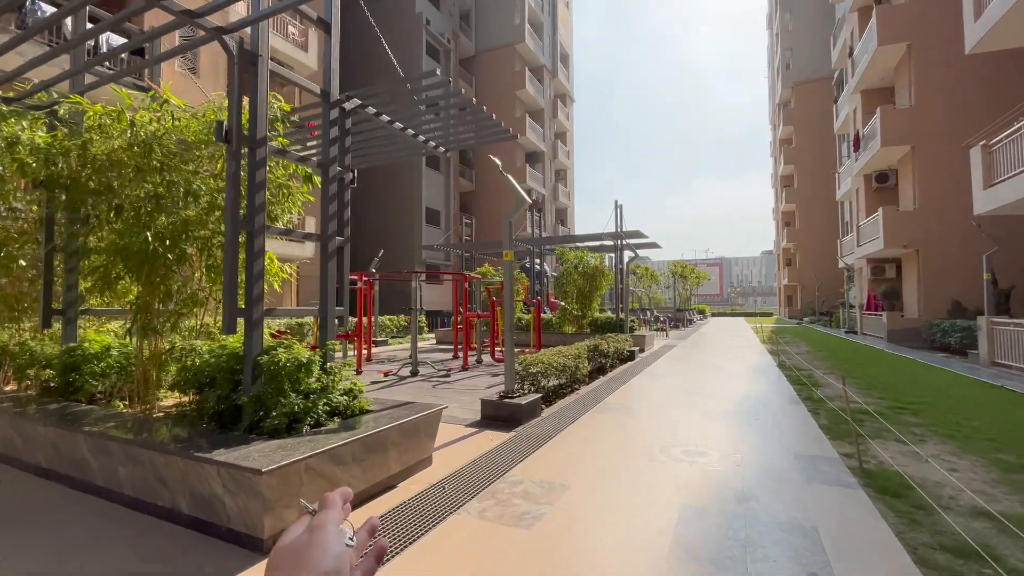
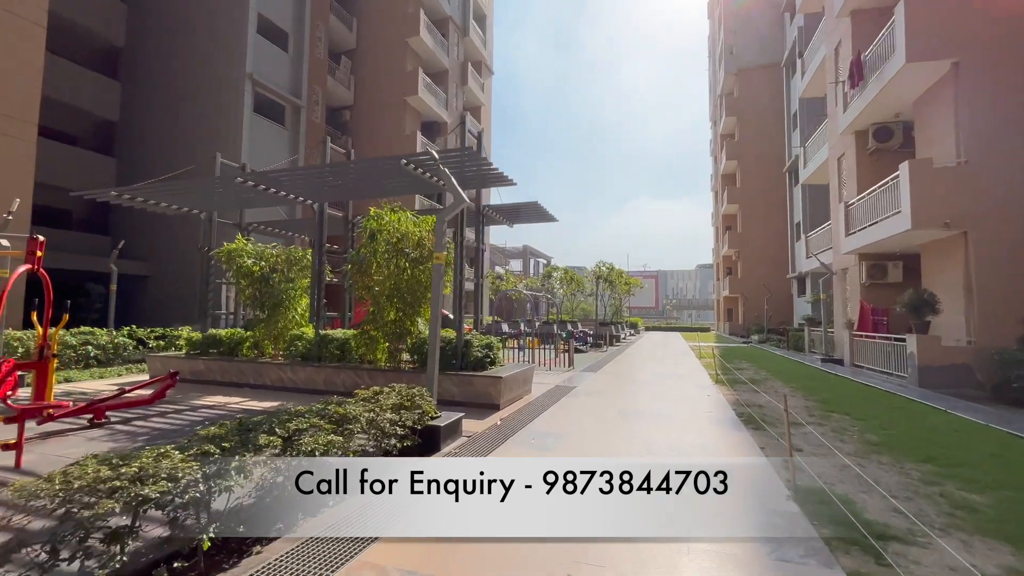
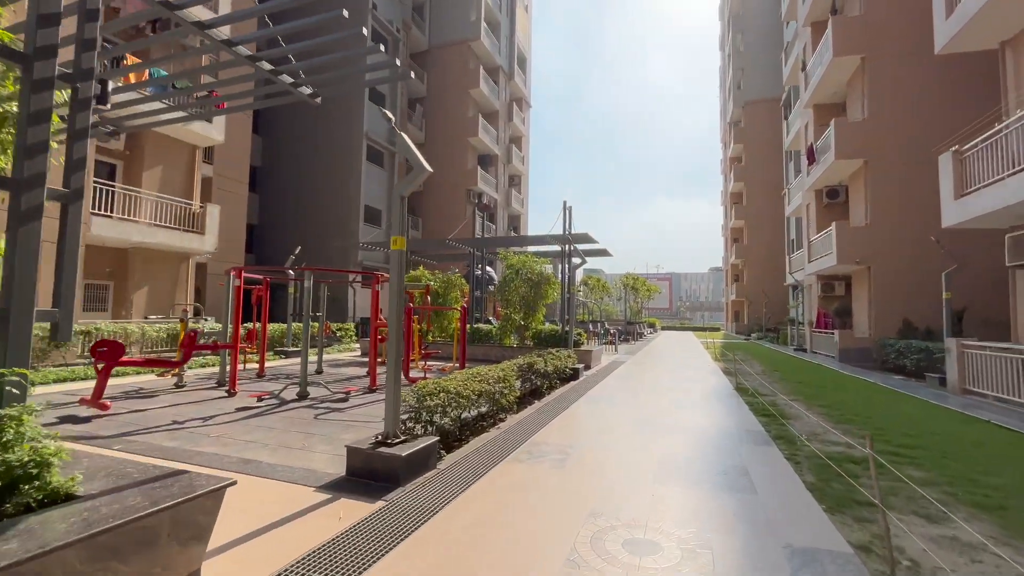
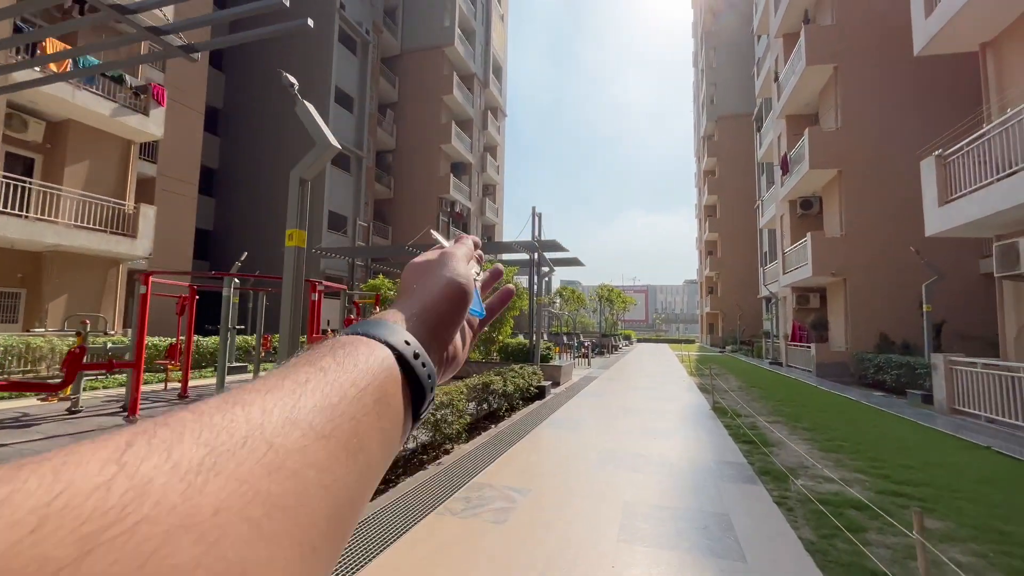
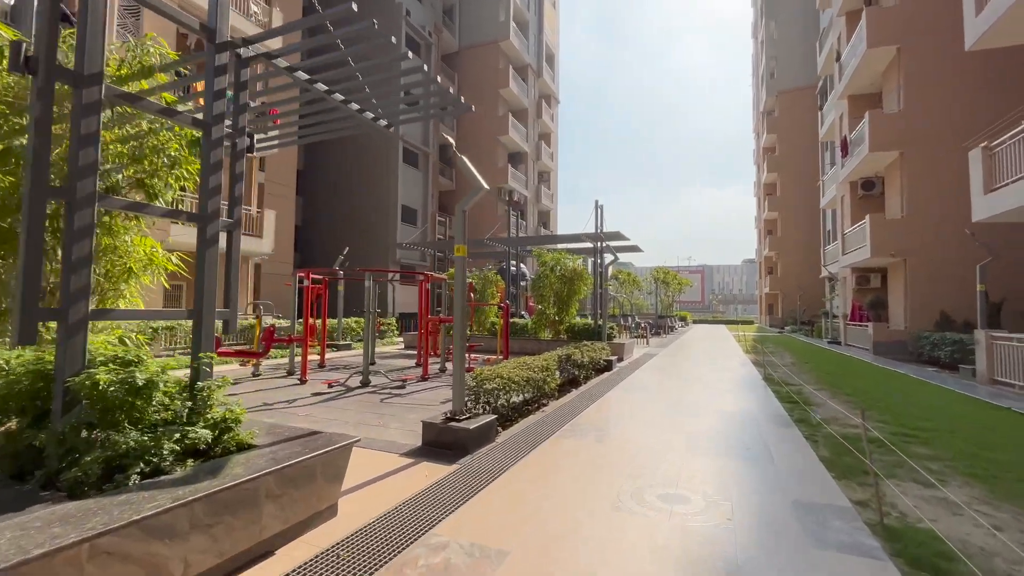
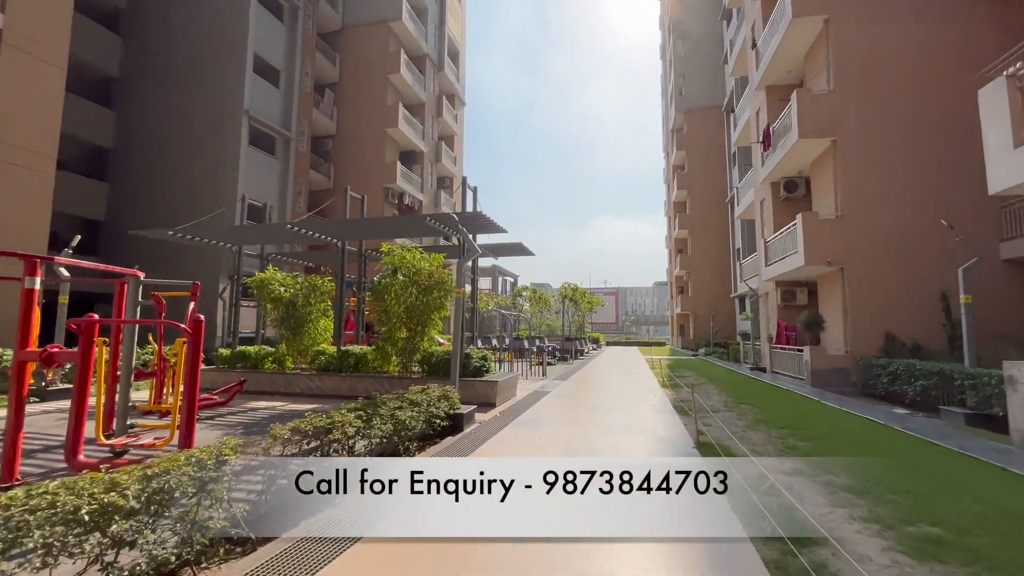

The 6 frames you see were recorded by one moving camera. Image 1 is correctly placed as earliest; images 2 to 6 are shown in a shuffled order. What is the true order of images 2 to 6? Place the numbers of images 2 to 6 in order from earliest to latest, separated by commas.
5, 3, 4, 6, 2
